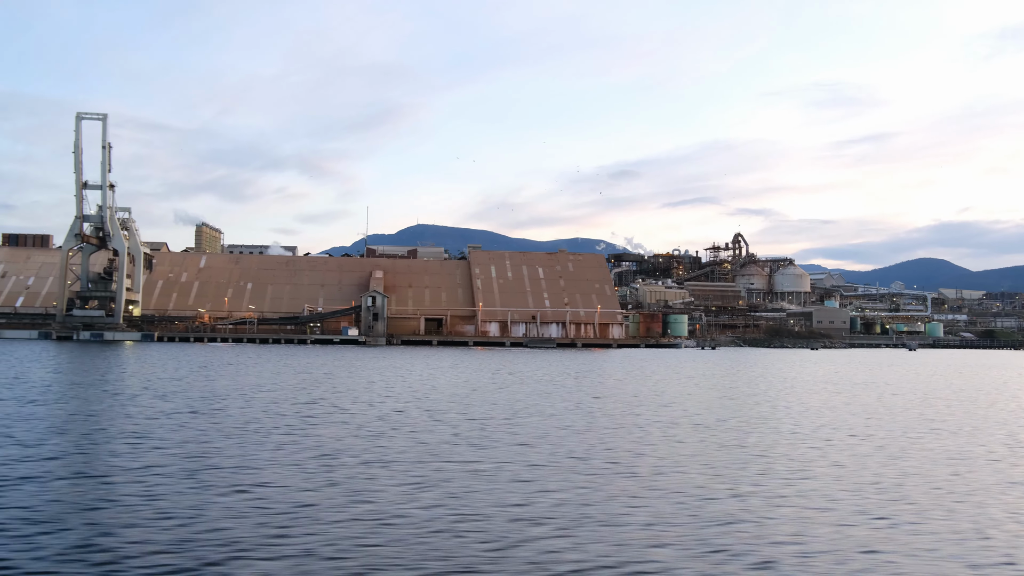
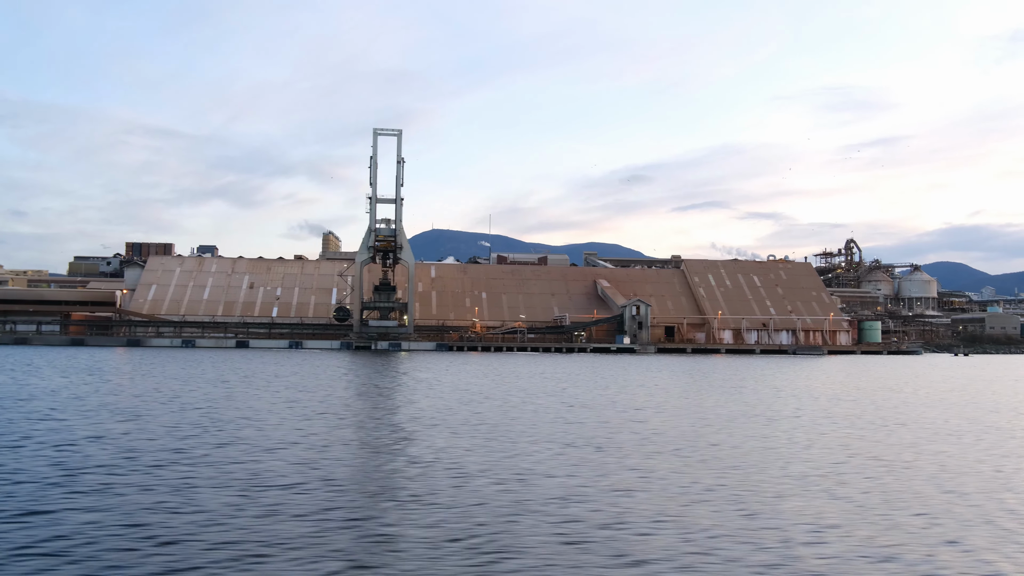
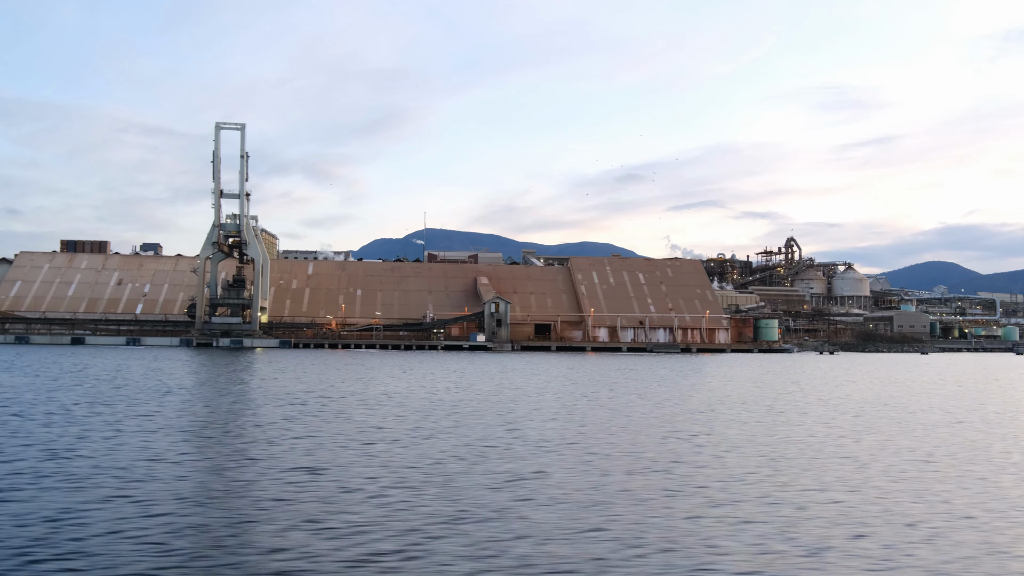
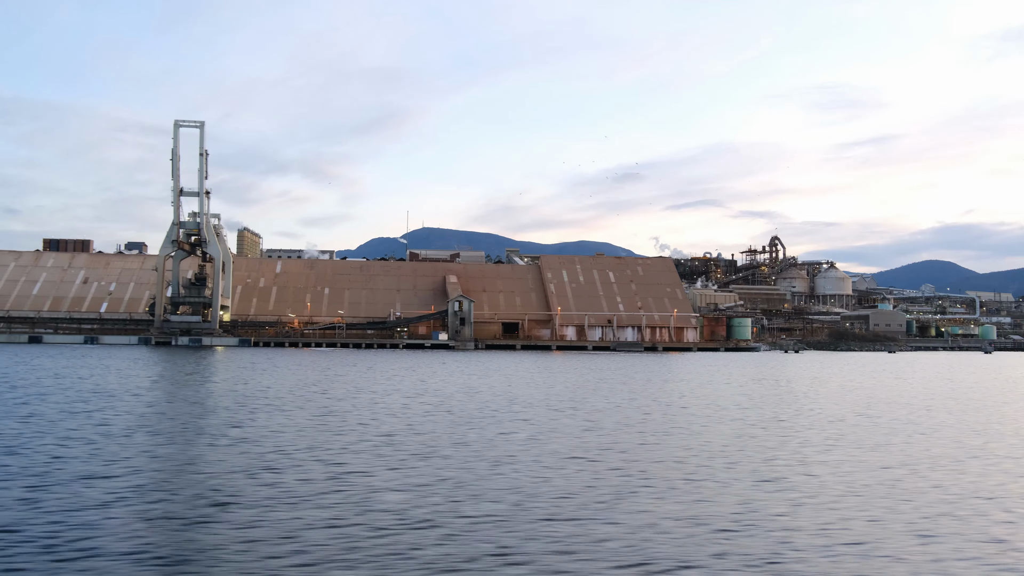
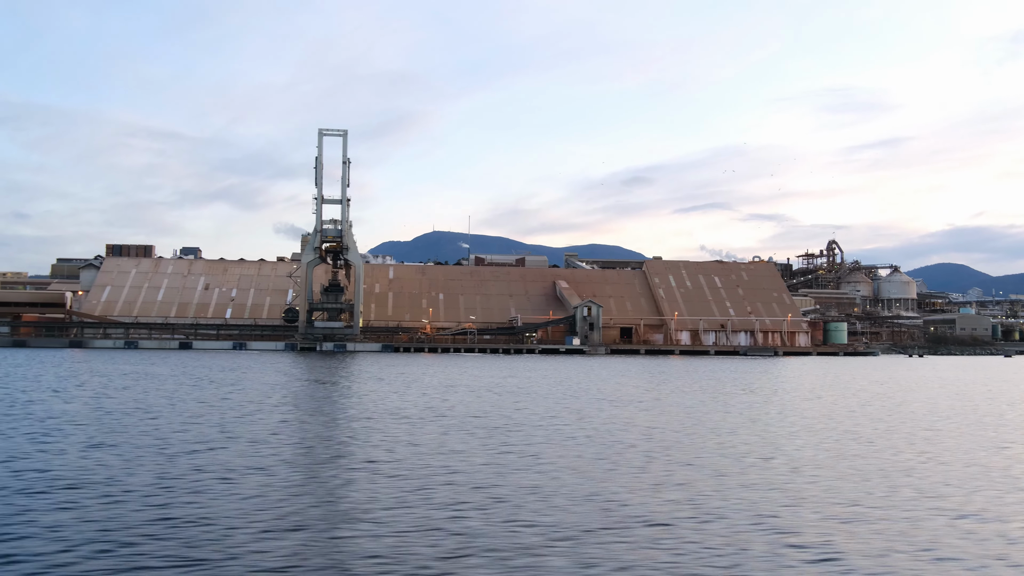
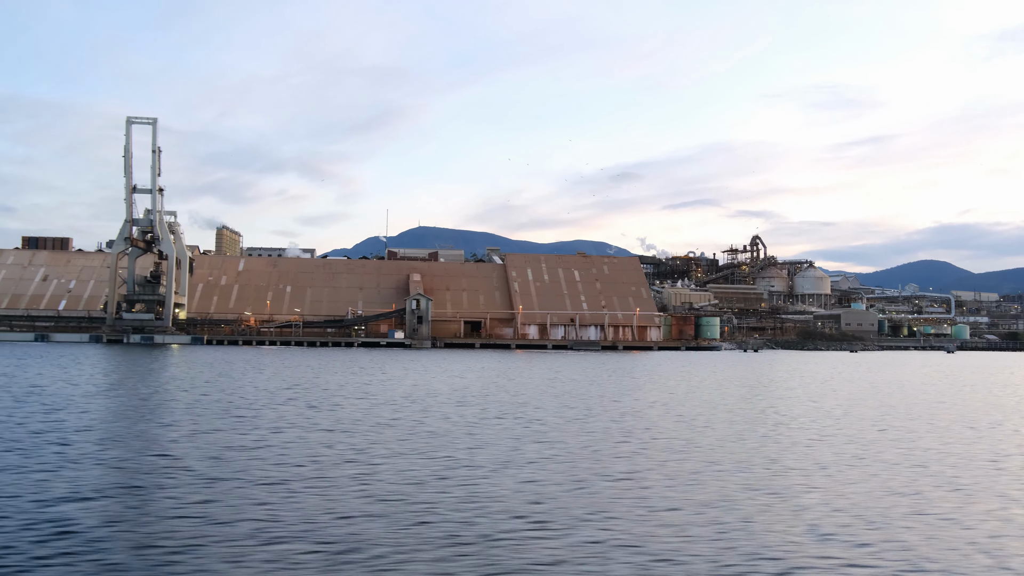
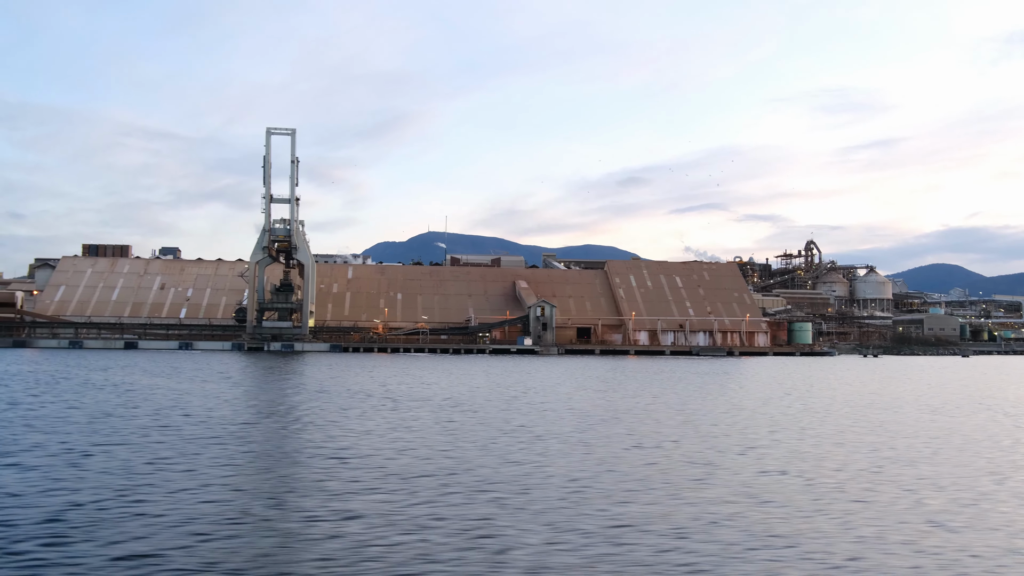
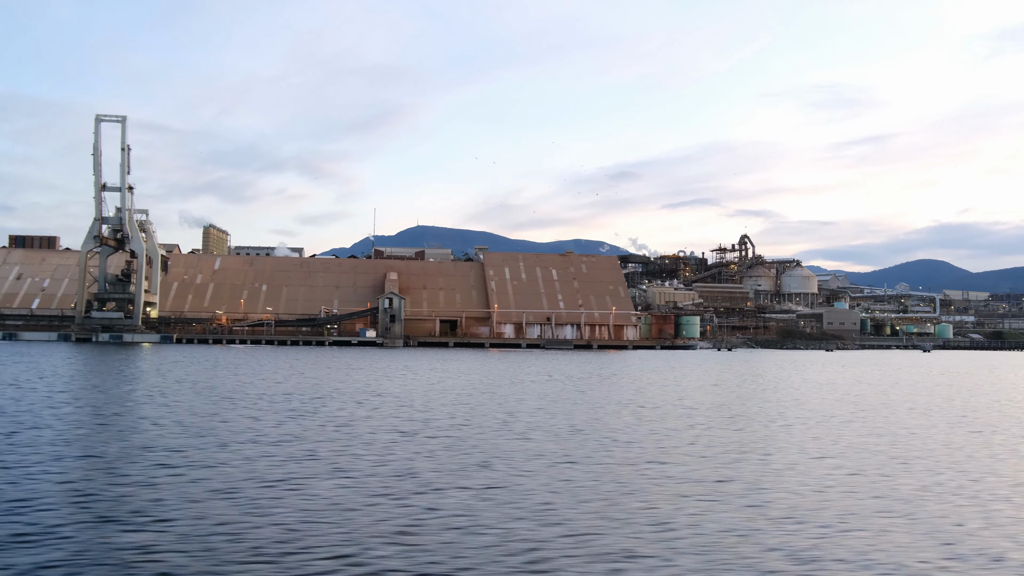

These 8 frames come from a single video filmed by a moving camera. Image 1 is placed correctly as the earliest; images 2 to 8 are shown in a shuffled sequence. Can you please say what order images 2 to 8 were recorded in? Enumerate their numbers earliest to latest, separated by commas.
8, 6, 4, 3, 7, 5, 2
